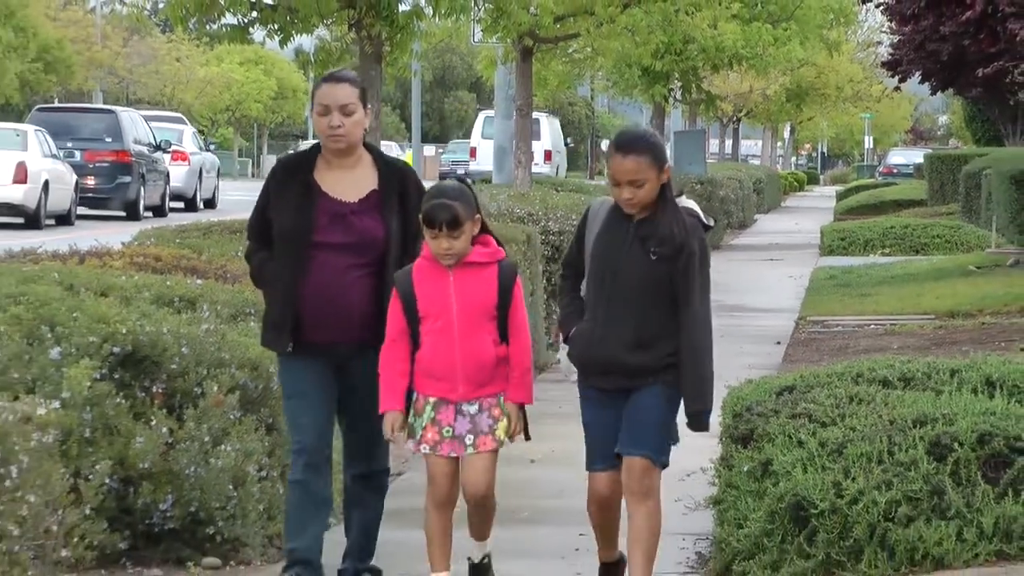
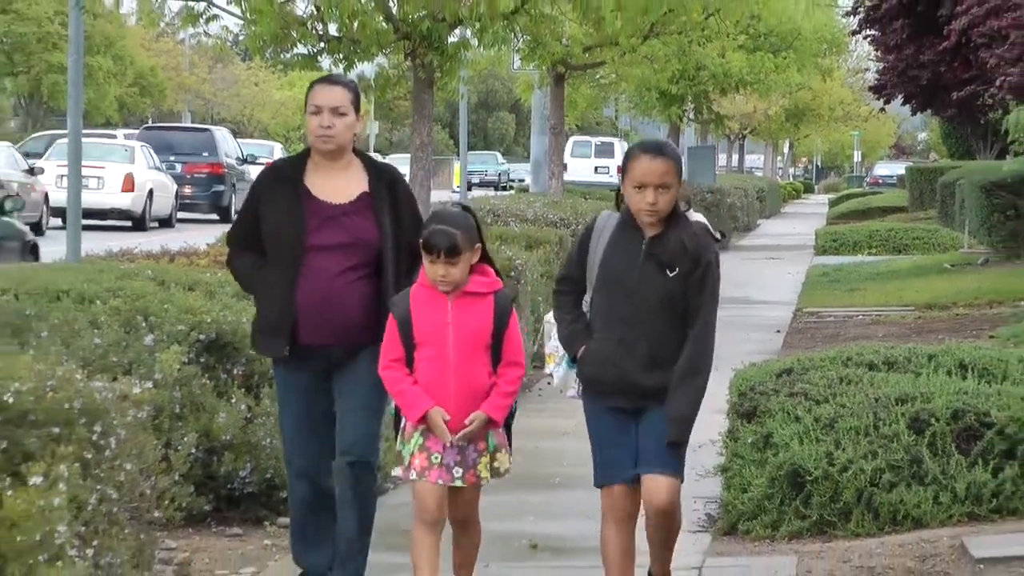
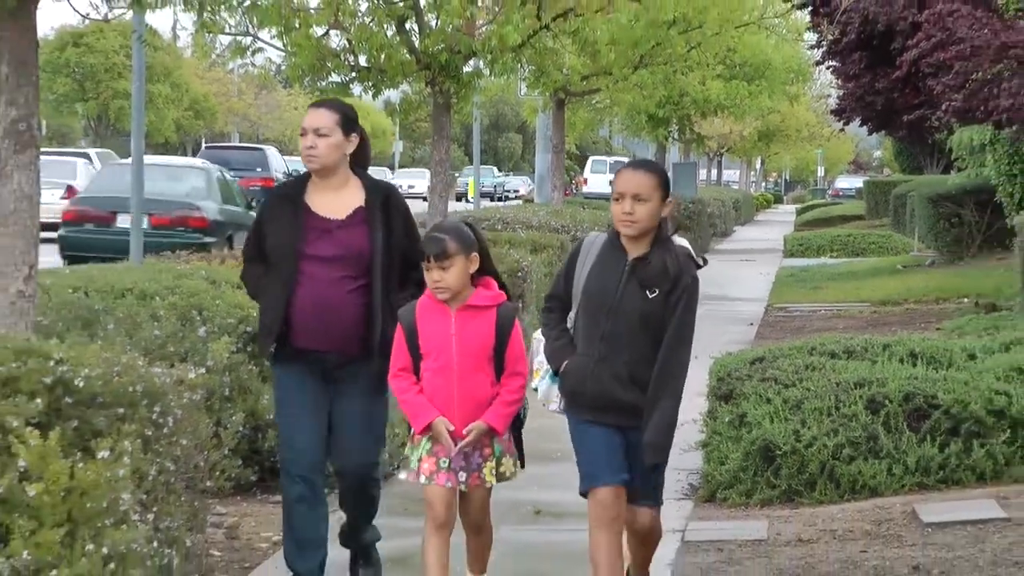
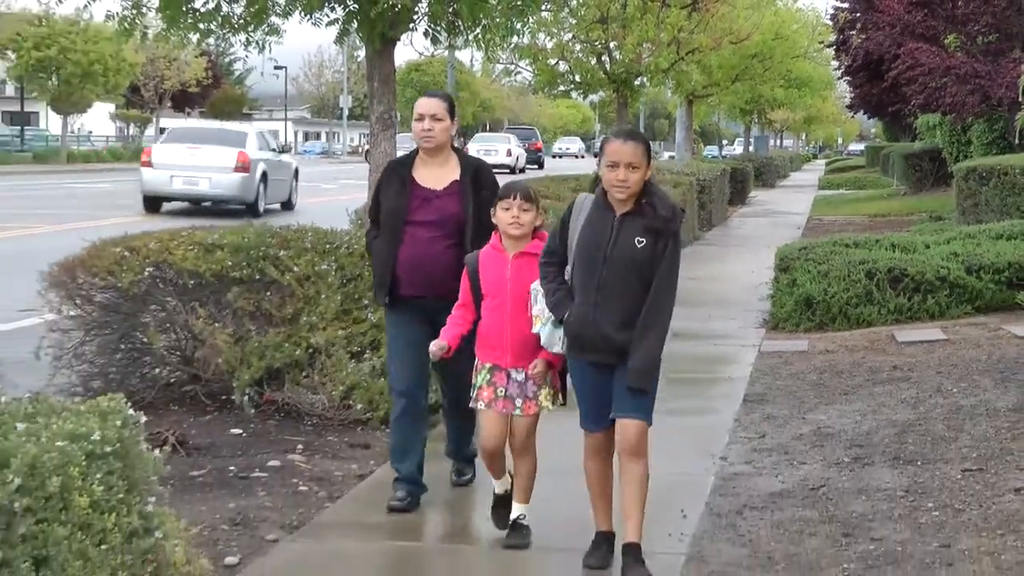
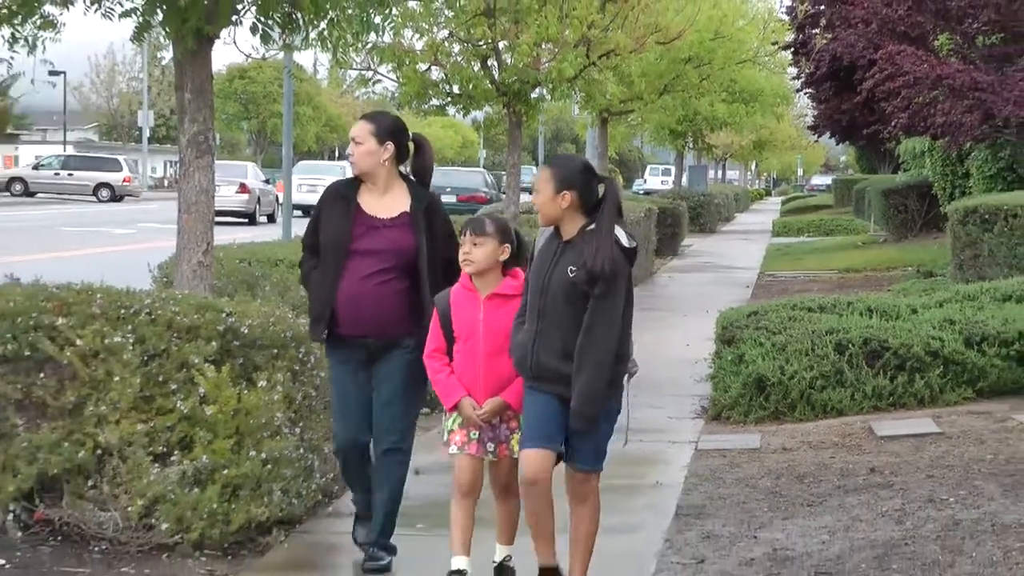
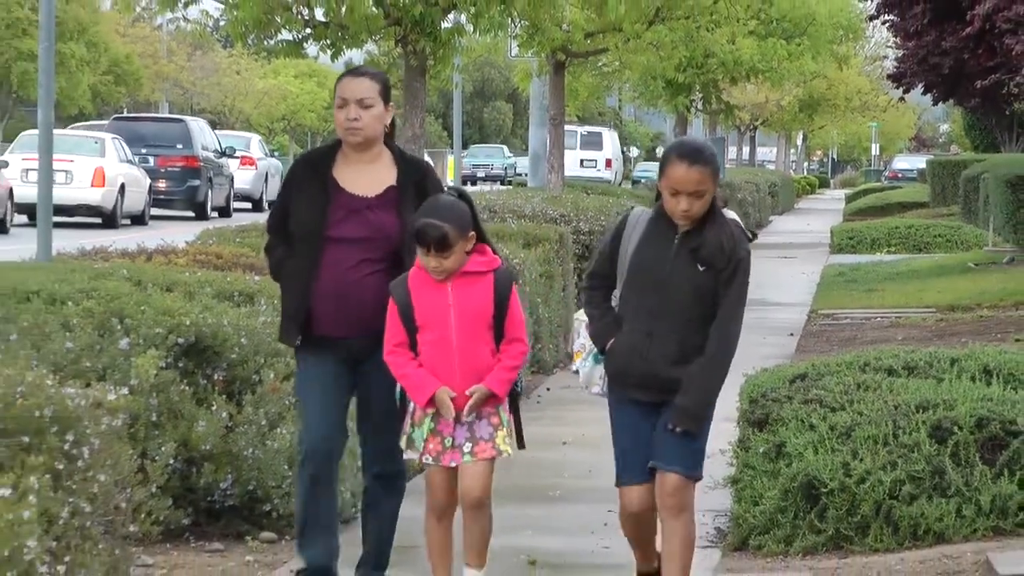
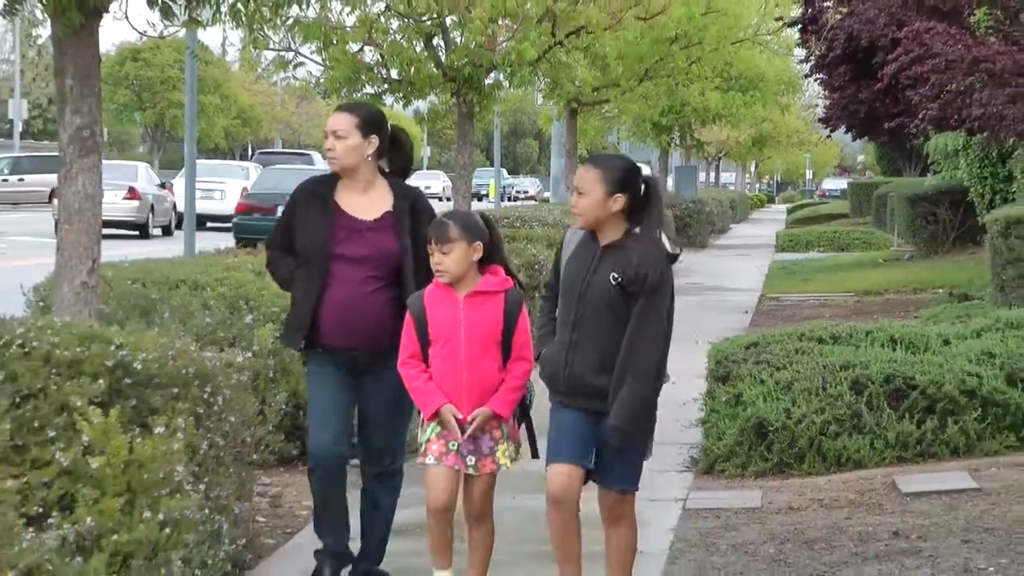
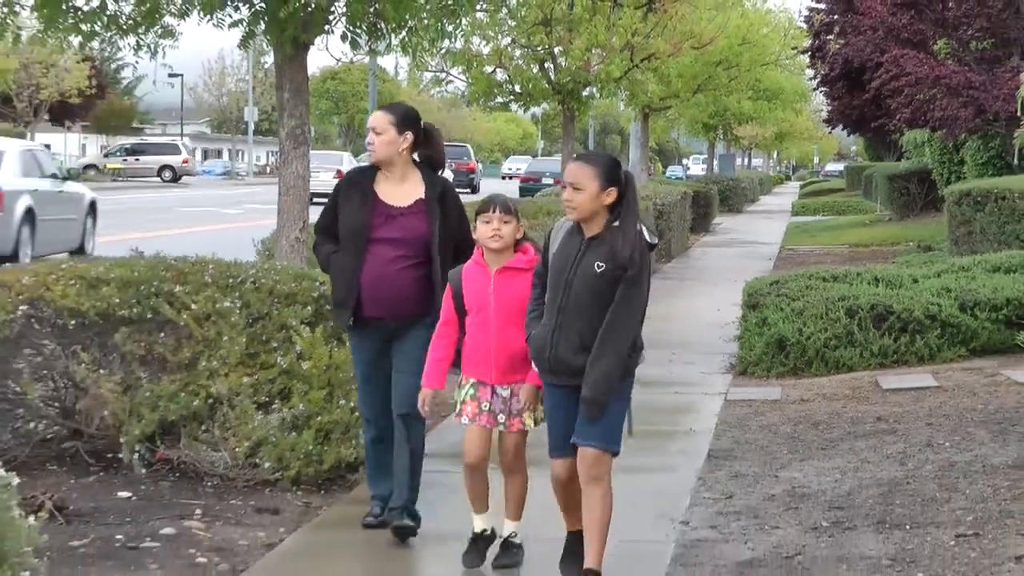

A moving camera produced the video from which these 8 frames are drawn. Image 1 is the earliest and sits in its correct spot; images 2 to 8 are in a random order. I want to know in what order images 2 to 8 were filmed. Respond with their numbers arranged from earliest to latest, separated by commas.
6, 2, 3, 7, 5, 8, 4
